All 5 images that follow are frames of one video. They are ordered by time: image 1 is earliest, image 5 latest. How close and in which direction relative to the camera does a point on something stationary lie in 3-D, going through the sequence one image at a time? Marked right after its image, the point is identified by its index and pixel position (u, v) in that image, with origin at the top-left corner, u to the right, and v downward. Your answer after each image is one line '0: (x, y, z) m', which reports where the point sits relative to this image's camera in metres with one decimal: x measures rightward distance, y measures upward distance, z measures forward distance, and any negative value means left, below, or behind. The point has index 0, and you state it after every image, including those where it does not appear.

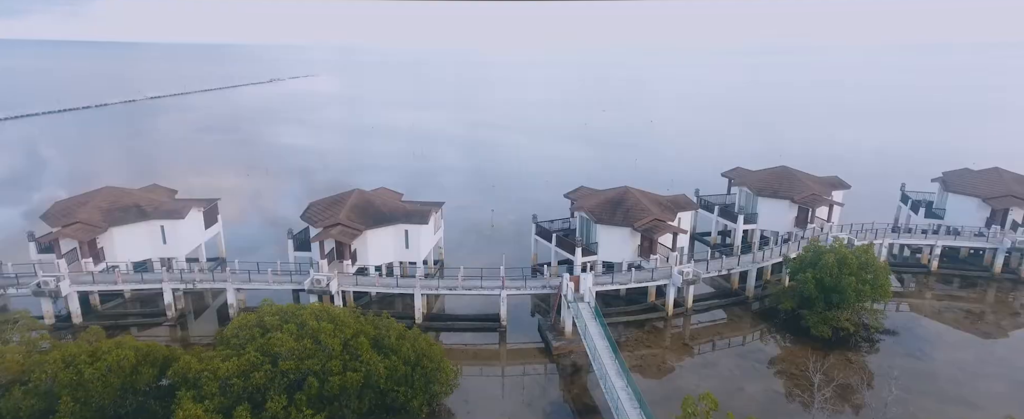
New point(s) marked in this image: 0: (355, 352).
0: (-5.0, -4.5, +18.1) m
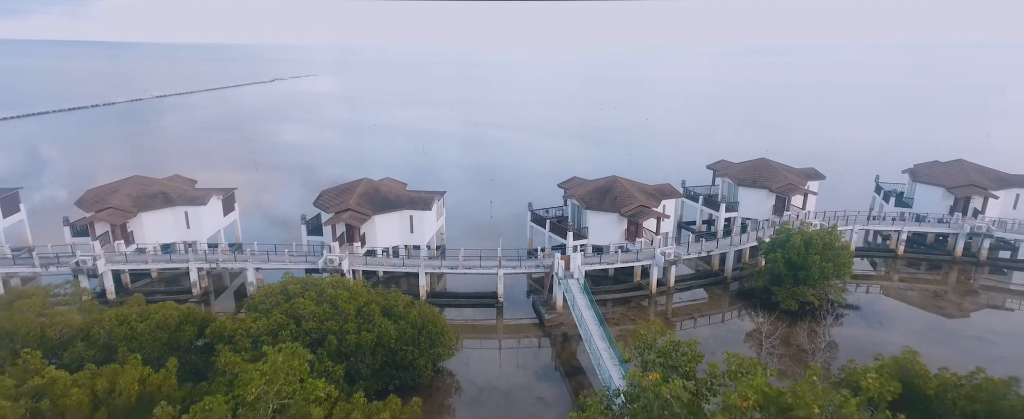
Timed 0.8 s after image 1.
0: (-5.1, -3.9, +20.5) m
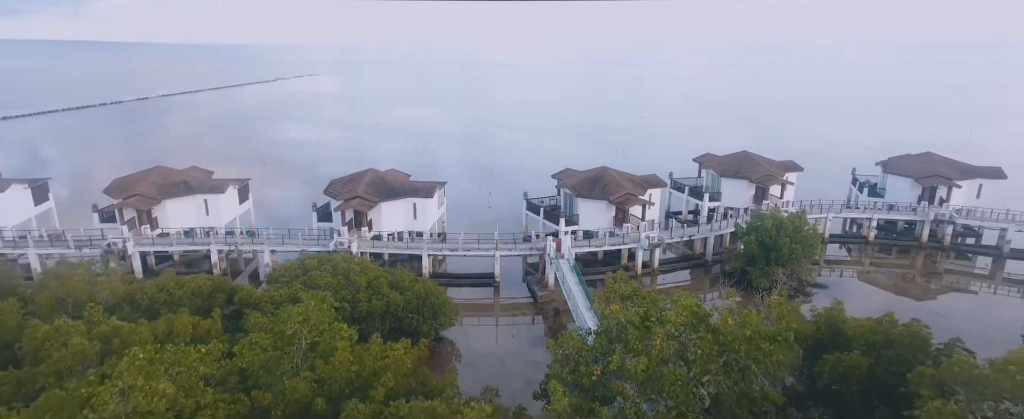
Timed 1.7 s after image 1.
0: (-5.4, -3.2, +22.9) m
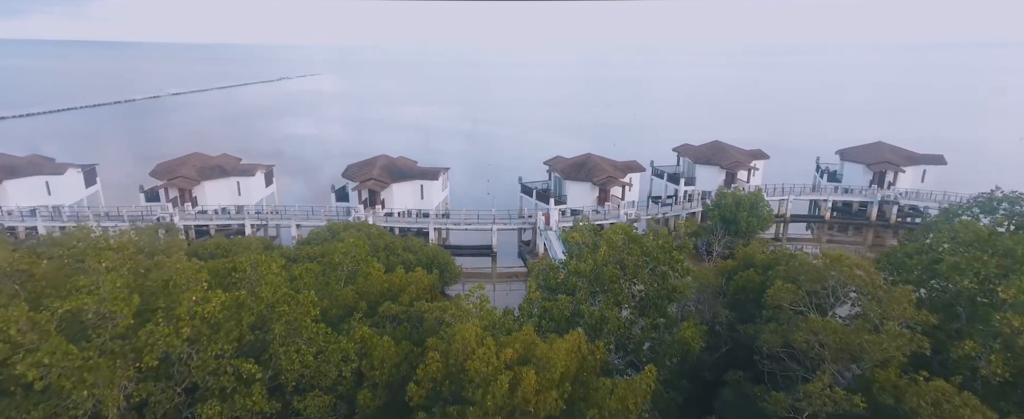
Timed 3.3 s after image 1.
0: (-5.7, -1.9, +27.4) m
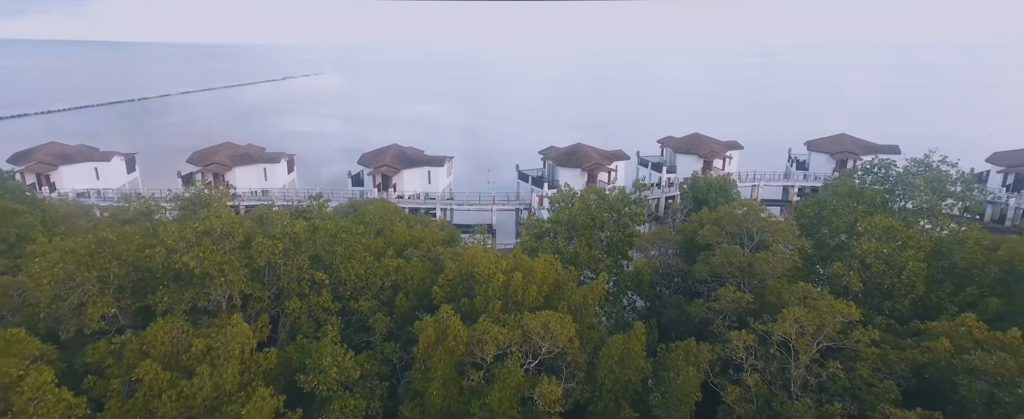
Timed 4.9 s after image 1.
0: (-5.8, -0.7, +31.9) m
